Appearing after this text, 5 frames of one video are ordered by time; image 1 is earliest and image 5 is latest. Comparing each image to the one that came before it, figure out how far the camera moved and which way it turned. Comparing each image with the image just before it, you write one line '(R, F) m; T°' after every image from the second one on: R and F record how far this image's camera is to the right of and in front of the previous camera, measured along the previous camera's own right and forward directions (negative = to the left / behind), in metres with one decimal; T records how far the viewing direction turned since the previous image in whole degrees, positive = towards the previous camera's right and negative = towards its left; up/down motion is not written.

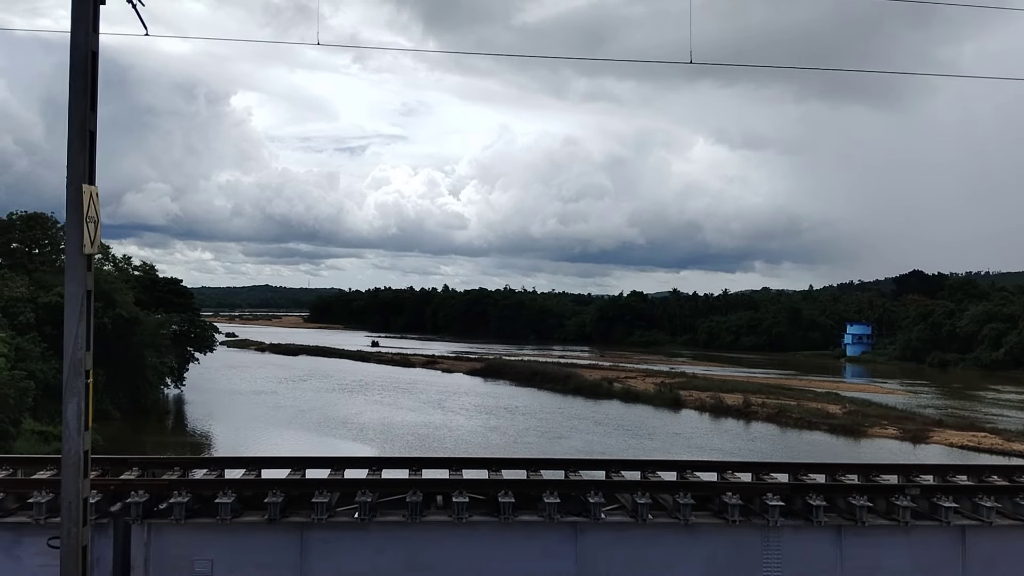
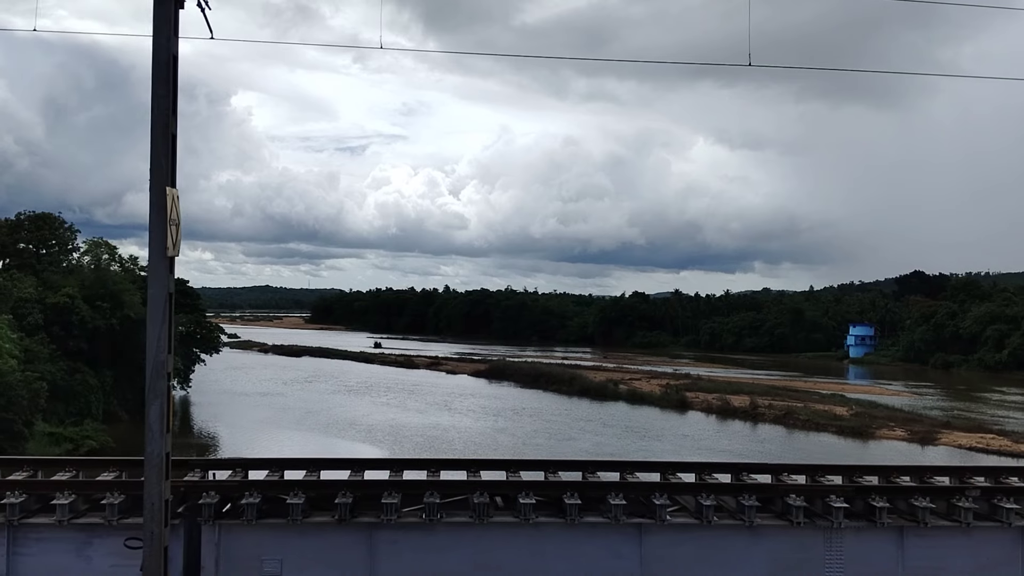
(-0.5, 0.0) m; 0°
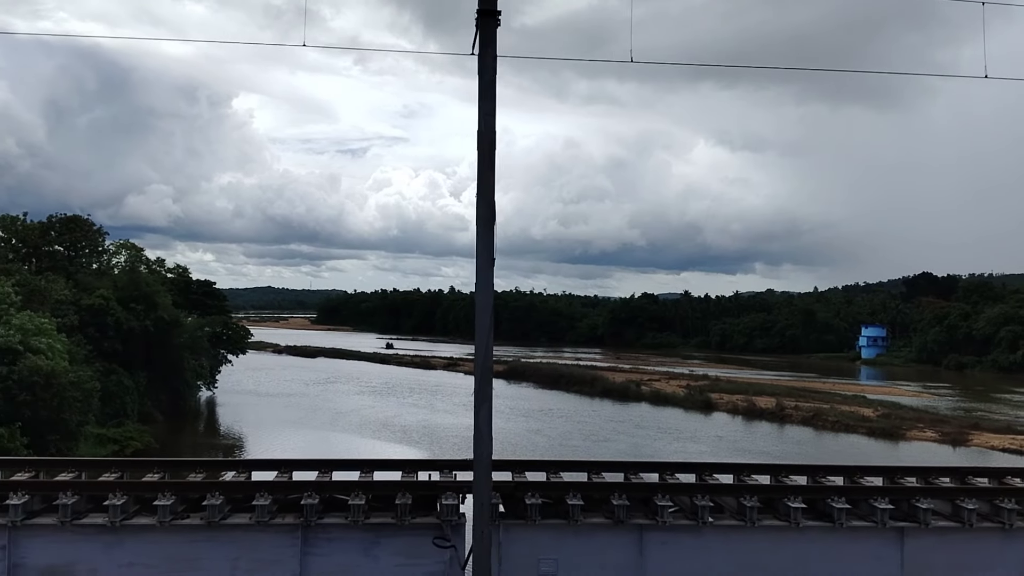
(-2.0, -0.1) m; 0°
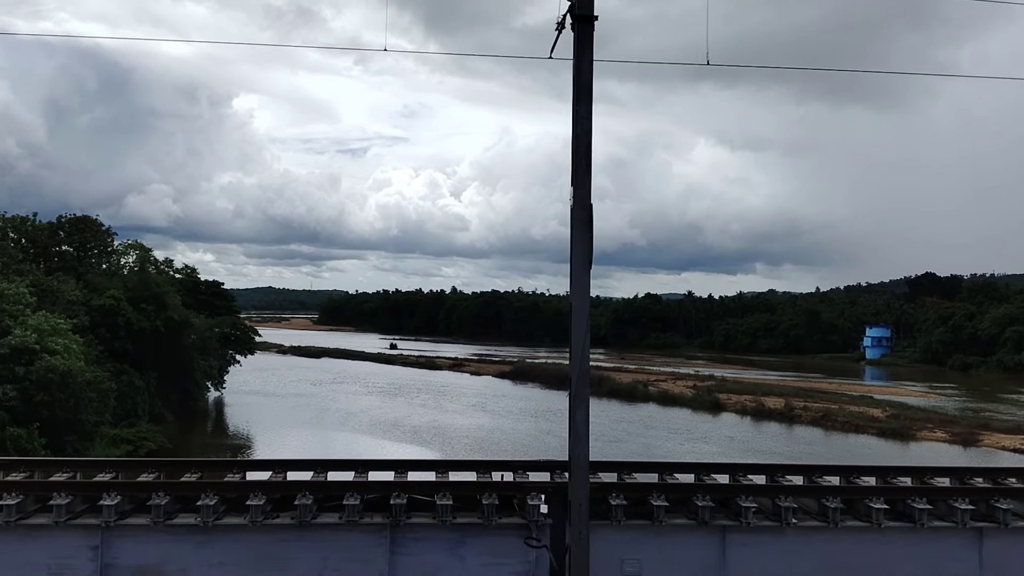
(-0.6, 0.0) m; 0°
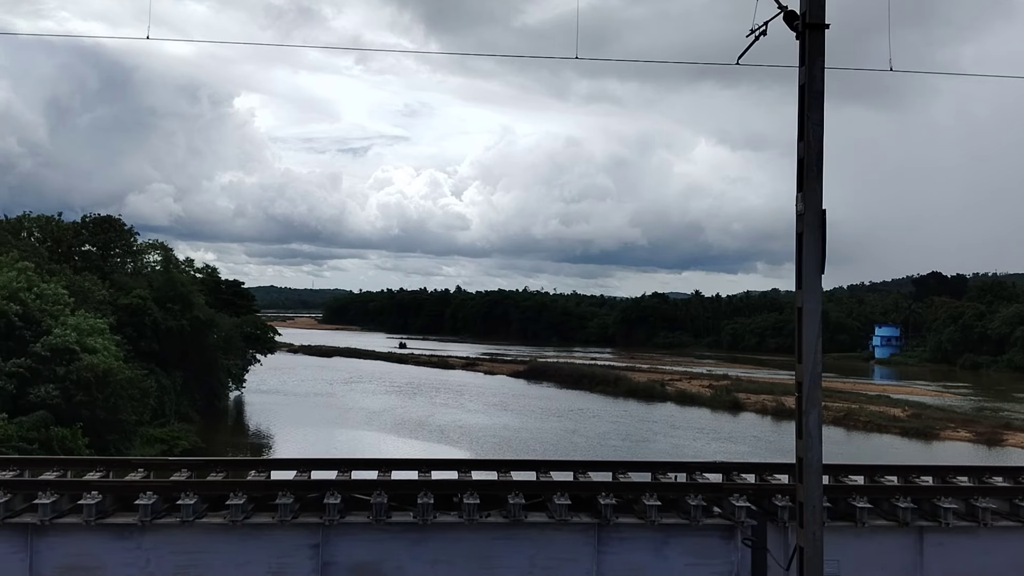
(-1.5, -0.1) m; 0°
